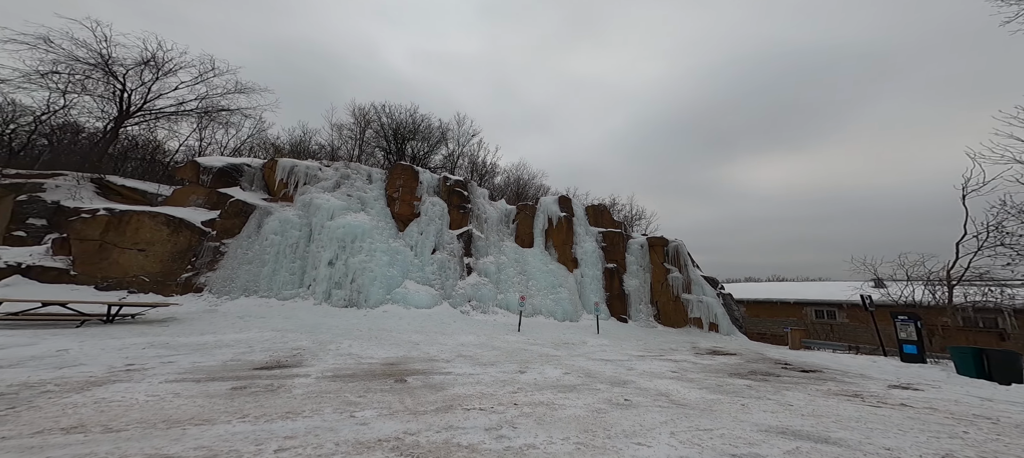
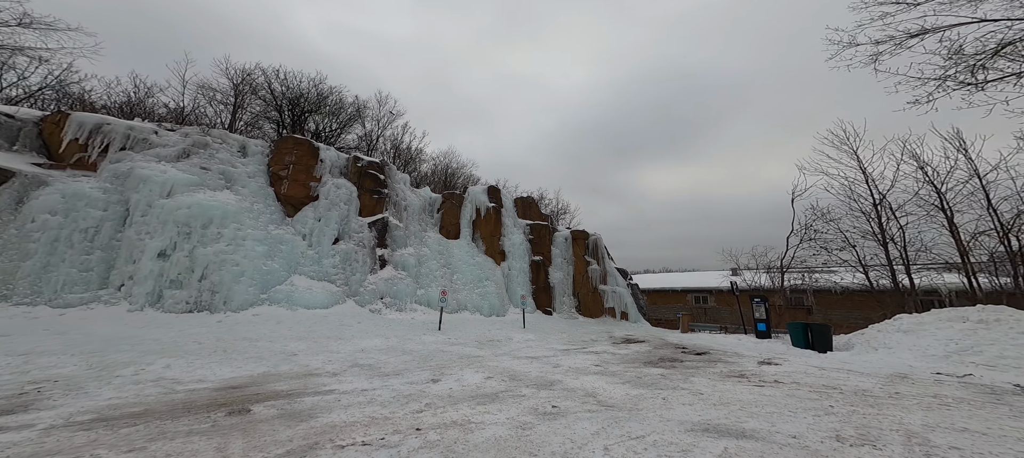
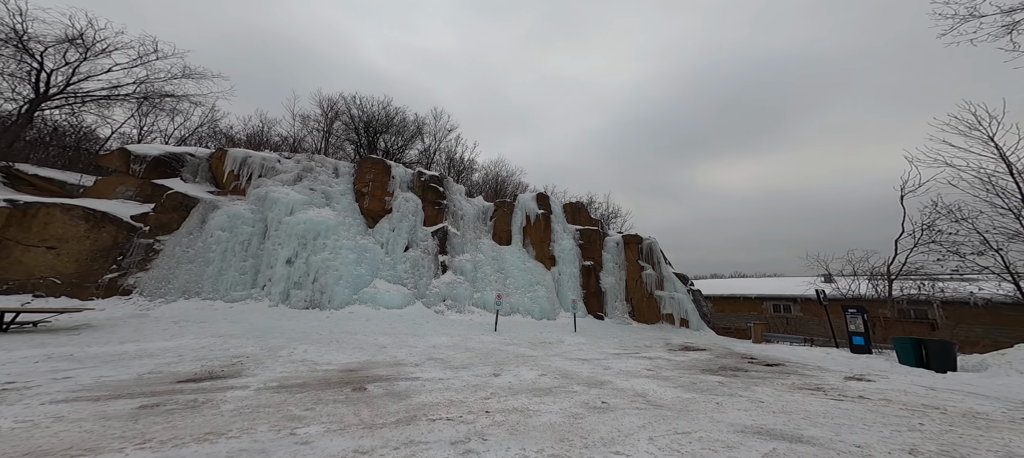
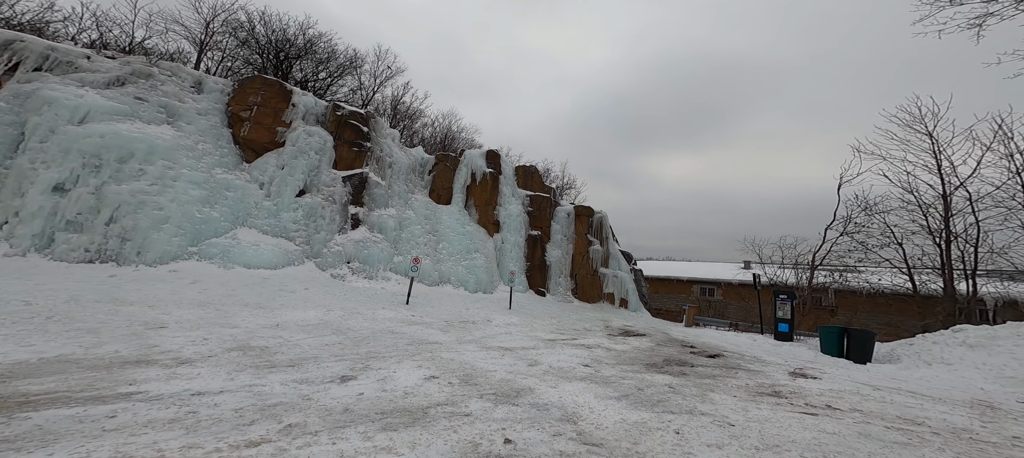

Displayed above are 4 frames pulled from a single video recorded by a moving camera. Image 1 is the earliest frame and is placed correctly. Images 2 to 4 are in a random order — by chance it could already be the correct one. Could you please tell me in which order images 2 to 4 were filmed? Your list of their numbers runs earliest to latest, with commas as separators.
3, 2, 4
